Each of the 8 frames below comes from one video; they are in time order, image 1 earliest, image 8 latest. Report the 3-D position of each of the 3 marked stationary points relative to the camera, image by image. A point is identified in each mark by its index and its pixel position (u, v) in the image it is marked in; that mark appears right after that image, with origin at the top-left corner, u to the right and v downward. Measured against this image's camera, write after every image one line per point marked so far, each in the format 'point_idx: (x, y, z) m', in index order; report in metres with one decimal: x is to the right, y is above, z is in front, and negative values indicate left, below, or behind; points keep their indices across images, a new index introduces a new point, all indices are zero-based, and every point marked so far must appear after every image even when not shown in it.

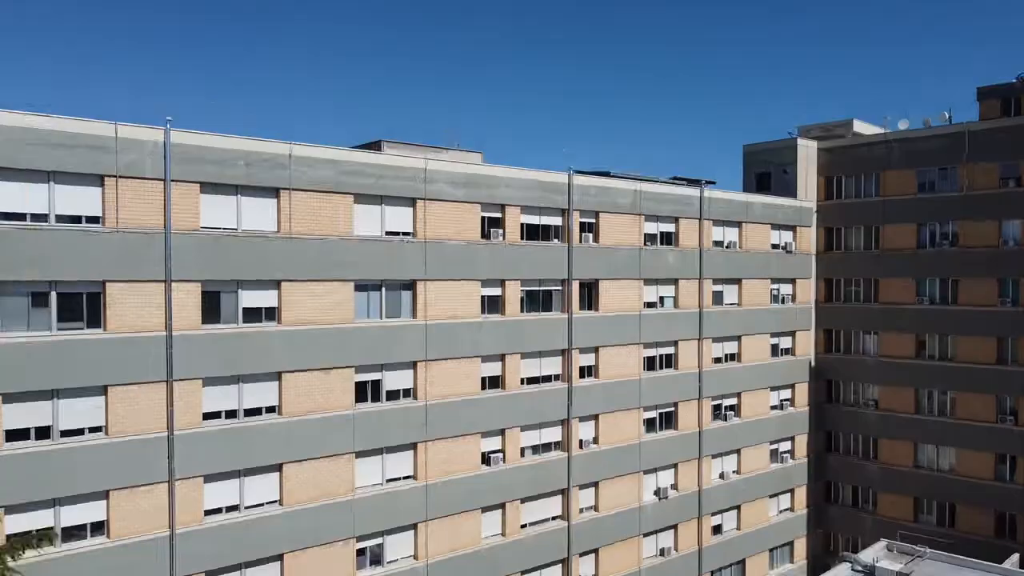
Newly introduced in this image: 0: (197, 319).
0: (-4.4, -0.4, +19.1) m
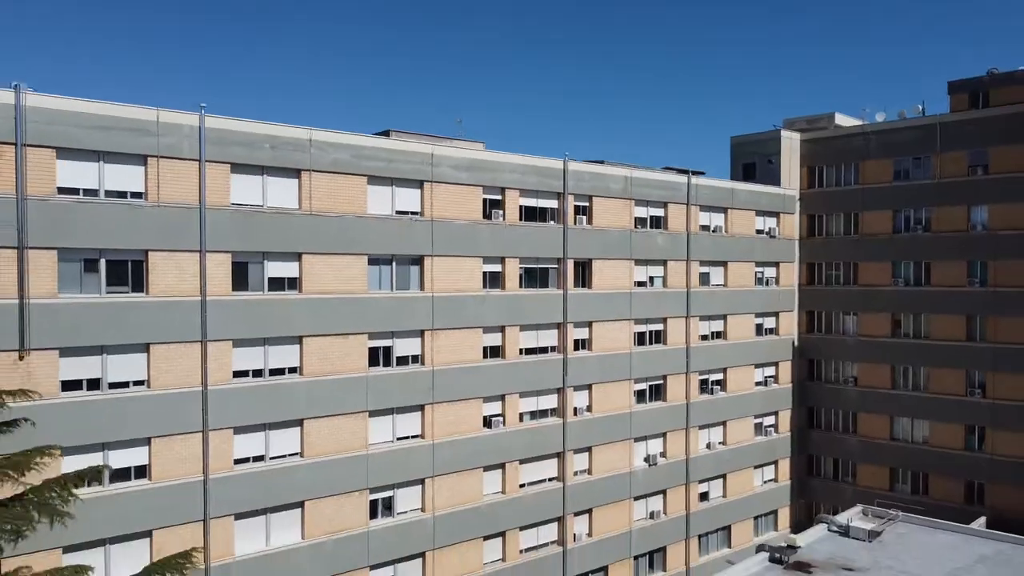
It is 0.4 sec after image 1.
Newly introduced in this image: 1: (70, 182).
0: (-4.4, 0.0, +21.2) m
1: (-6.1, +1.5, +19.1) m
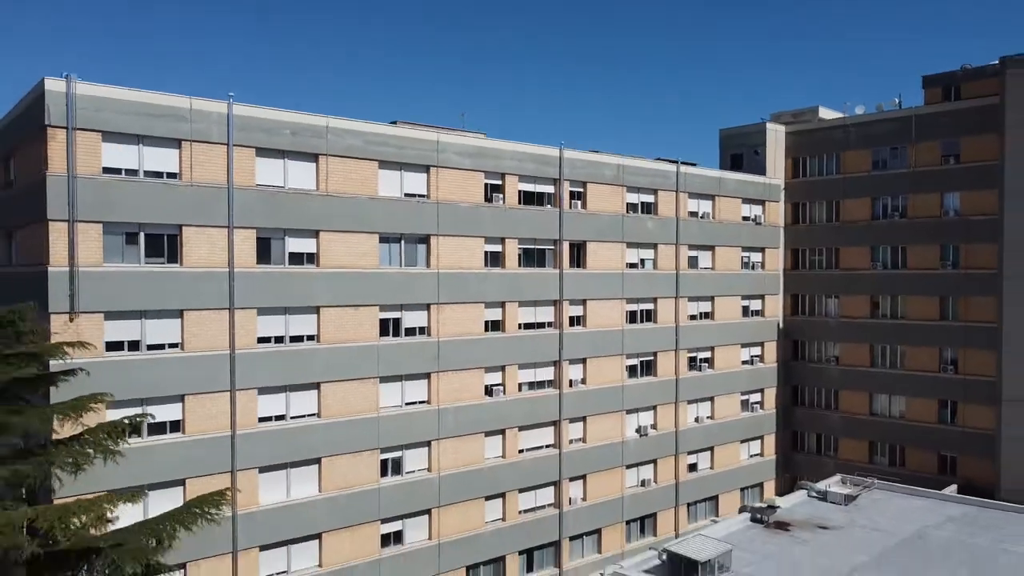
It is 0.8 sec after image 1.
0: (-4.4, +0.5, +23.3) m
1: (-6.1, +1.9, +21.2) m
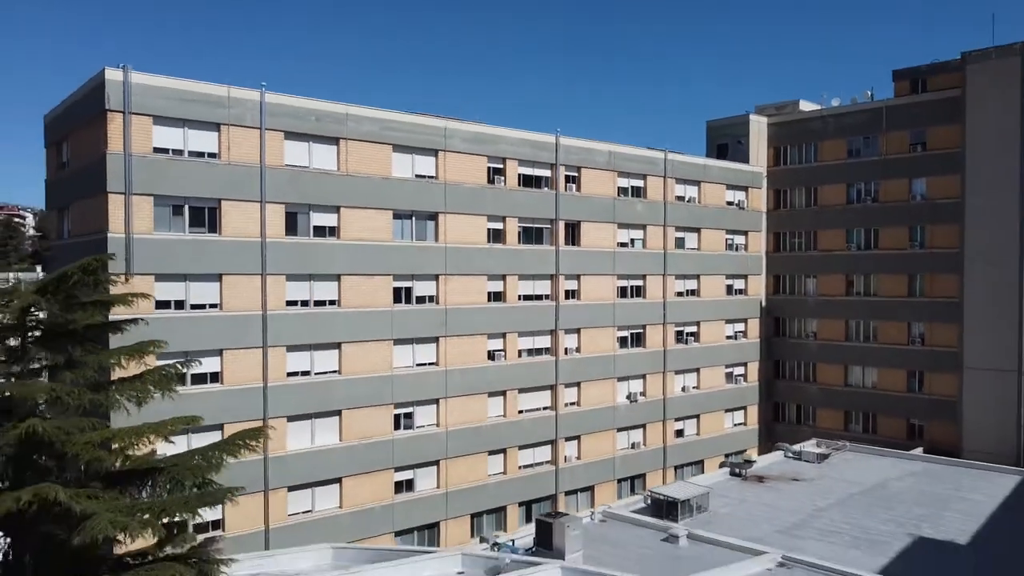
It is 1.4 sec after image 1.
0: (-4.4, +1.1, +26.2) m
1: (-6.1, +2.5, +24.1) m
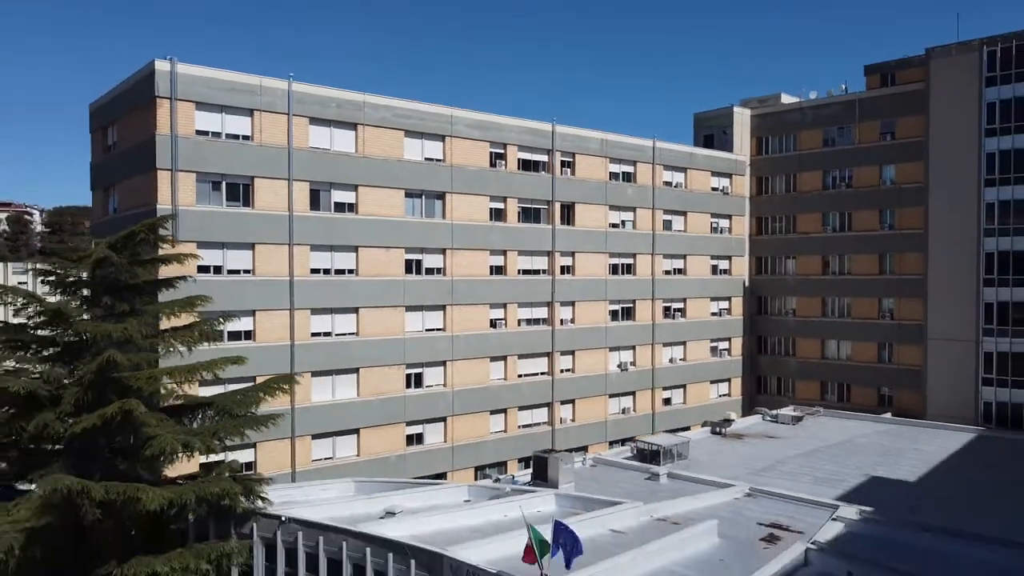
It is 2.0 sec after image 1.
0: (-4.4, +1.7, +29.4) m
1: (-6.1, +3.2, +27.2) m
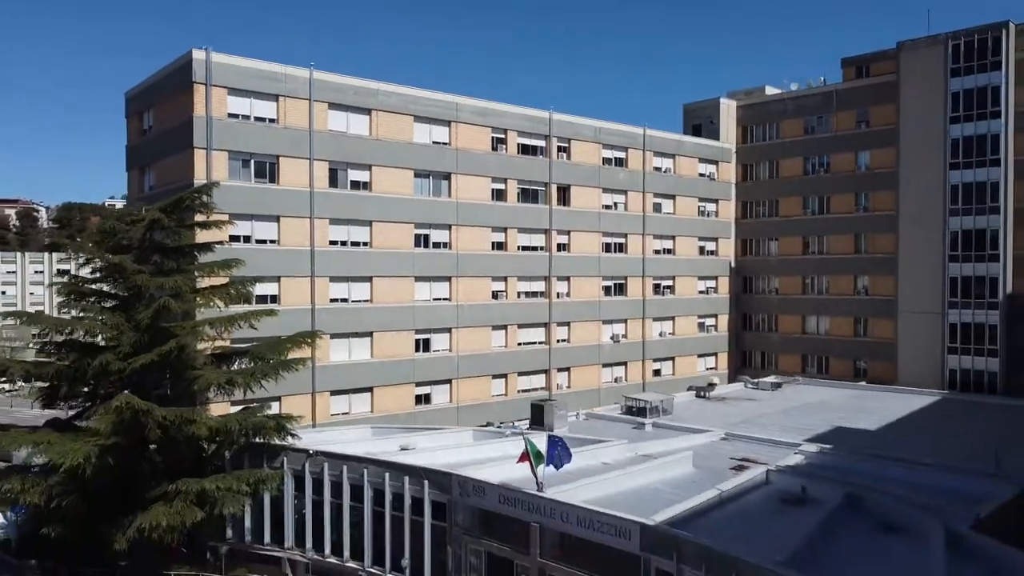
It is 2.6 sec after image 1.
0: (-4.4, +2.5, +32.4) m
1: (-6.1, +3.9, +30.2) m
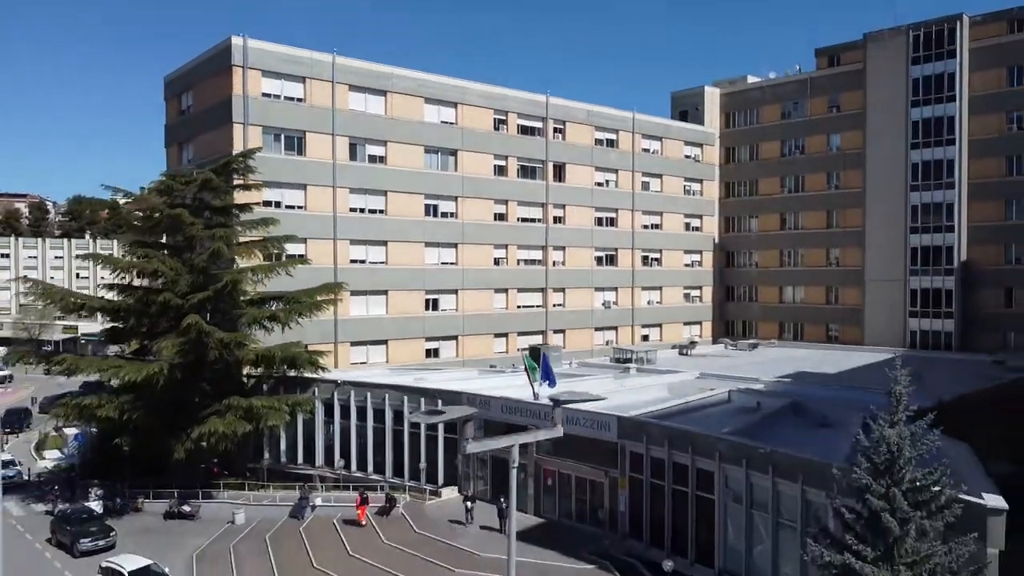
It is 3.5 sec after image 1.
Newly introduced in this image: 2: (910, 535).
0: (-4.4, +3.5, +36.4) m
1: (-6.1, +4.9, +34.2) m
2: (+3.6, -2.2, +12.7) m
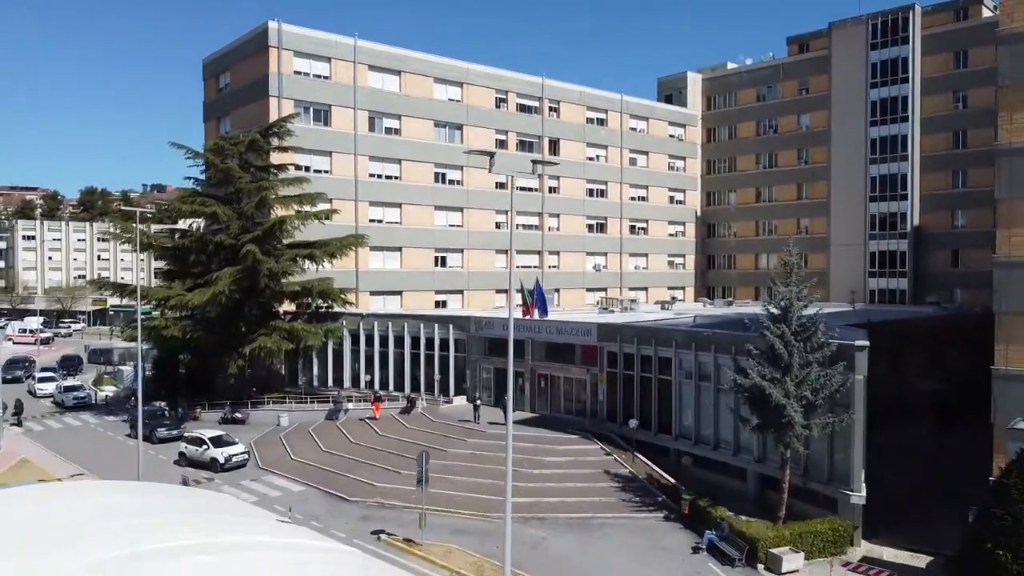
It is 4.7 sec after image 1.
0: (-4.4, +4.8, +41.4) m
1: (-6.1, +6.2, +39.2) m
2: (+3.6, -0.9, +17.7) m
